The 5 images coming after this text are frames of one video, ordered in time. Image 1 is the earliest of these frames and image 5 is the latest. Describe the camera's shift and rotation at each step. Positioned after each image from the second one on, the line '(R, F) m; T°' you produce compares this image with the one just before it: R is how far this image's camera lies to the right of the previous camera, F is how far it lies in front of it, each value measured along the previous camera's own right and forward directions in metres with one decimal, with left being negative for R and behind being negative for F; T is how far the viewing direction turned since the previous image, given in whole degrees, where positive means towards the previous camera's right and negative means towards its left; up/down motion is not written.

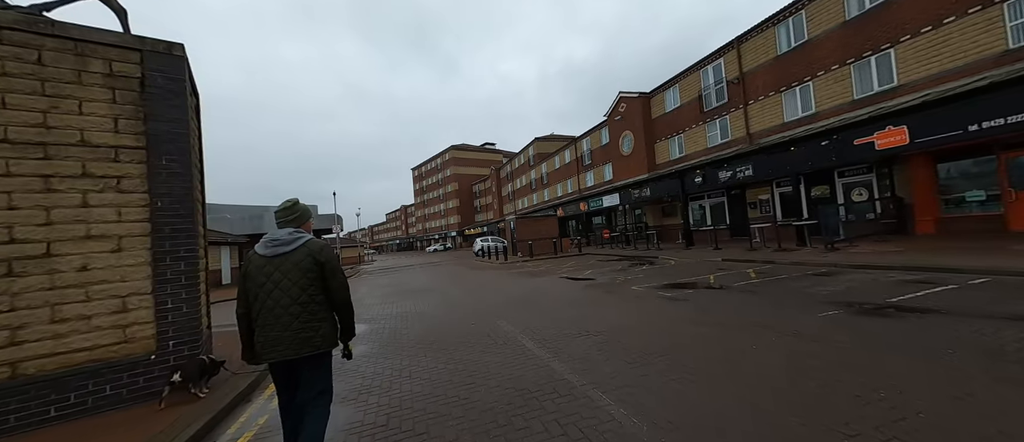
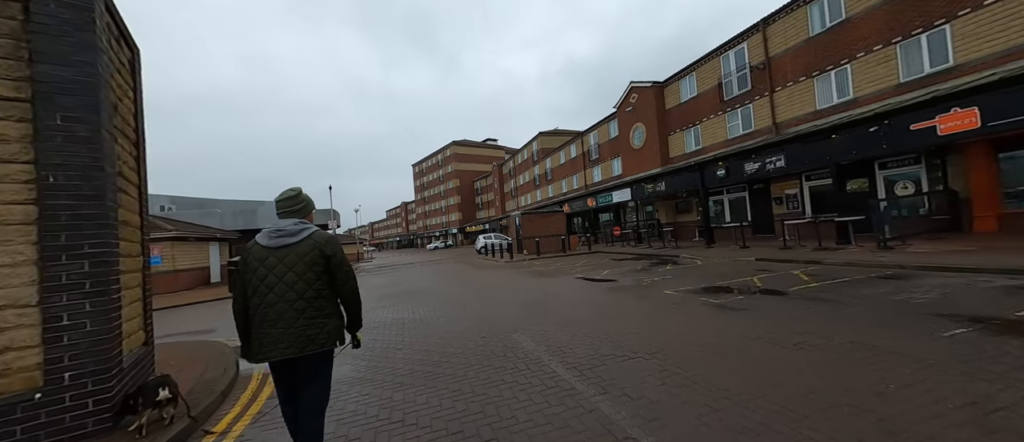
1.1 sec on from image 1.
(-0.3, +1.3) m; 0°
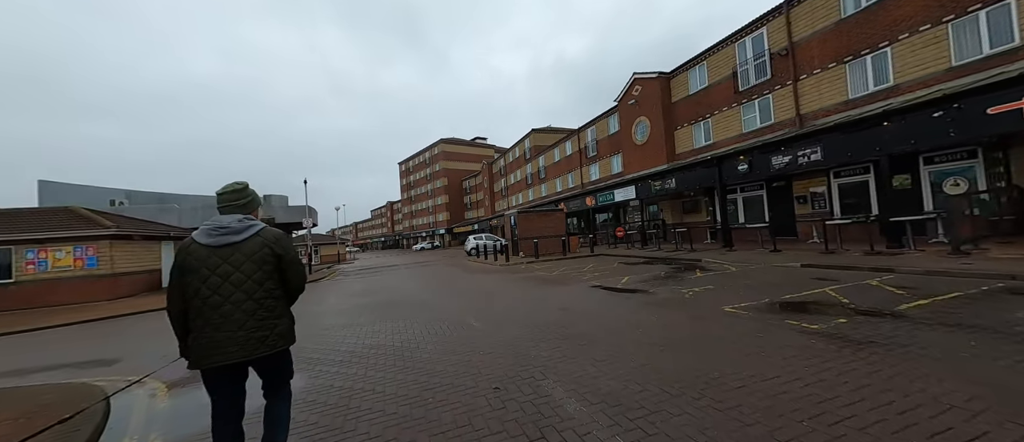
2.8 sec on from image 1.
(-0.5, +1.9) m; +2°
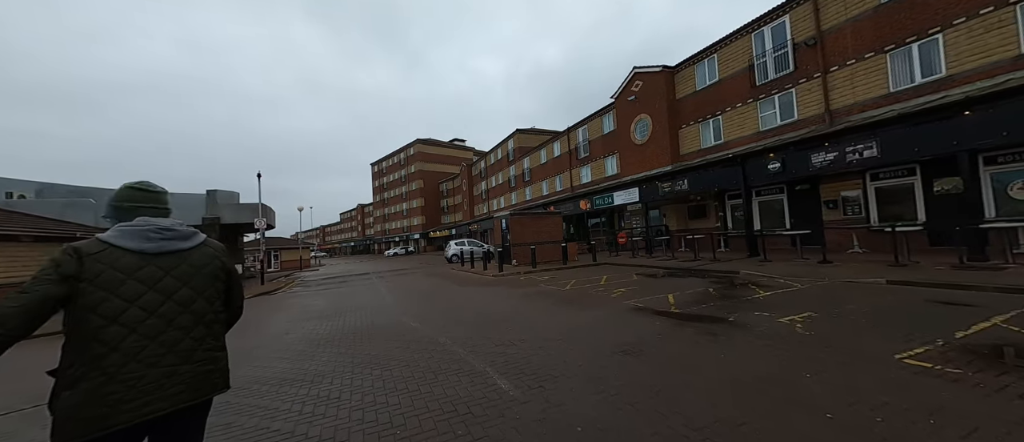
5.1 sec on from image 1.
(-0.9, +2.5) m; +4°
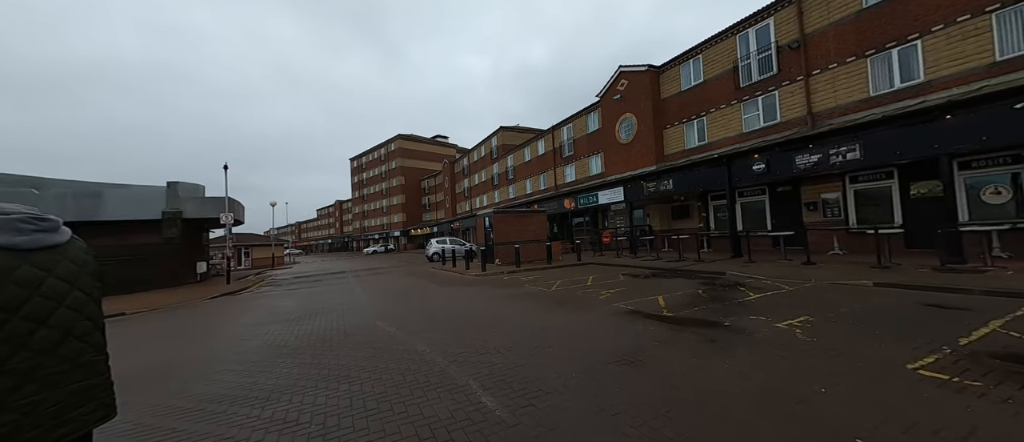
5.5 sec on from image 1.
(-0.1, +0.5) m; +3°
